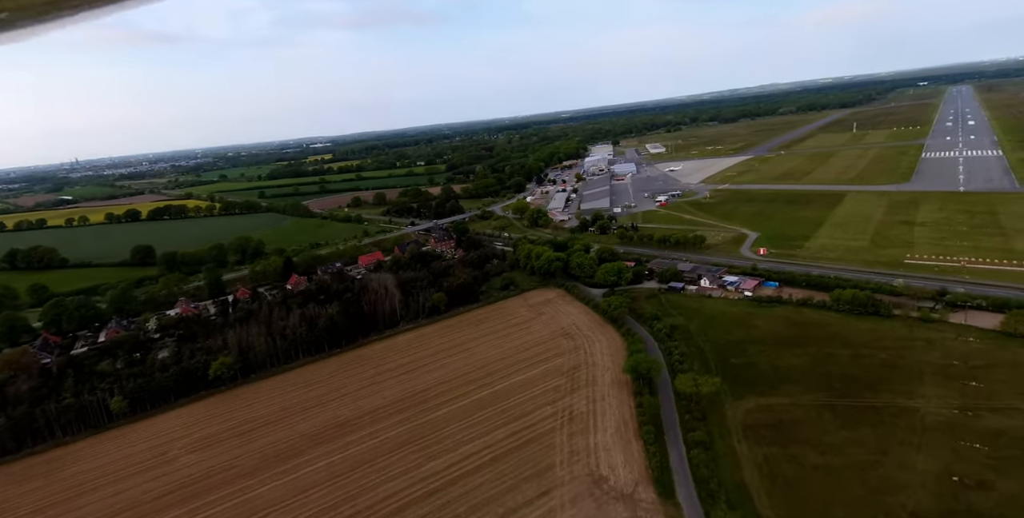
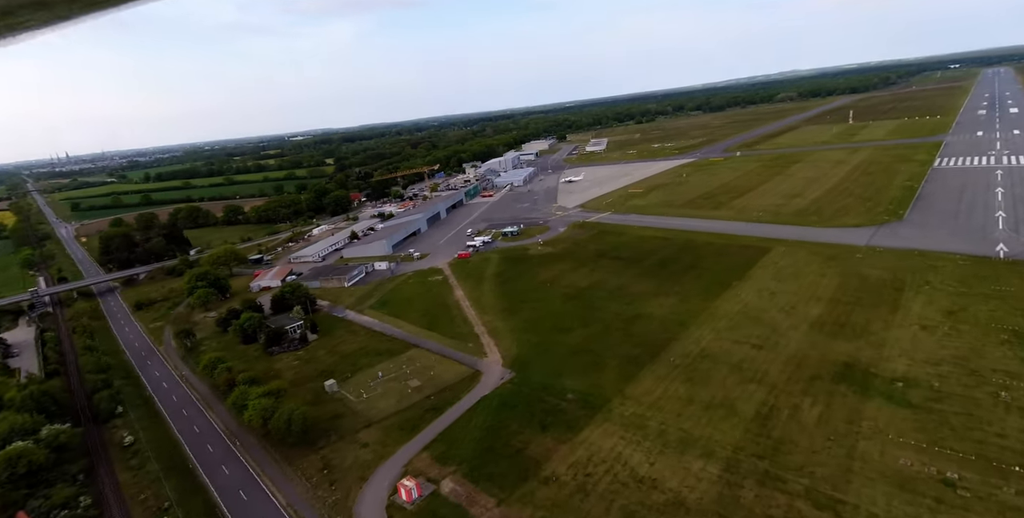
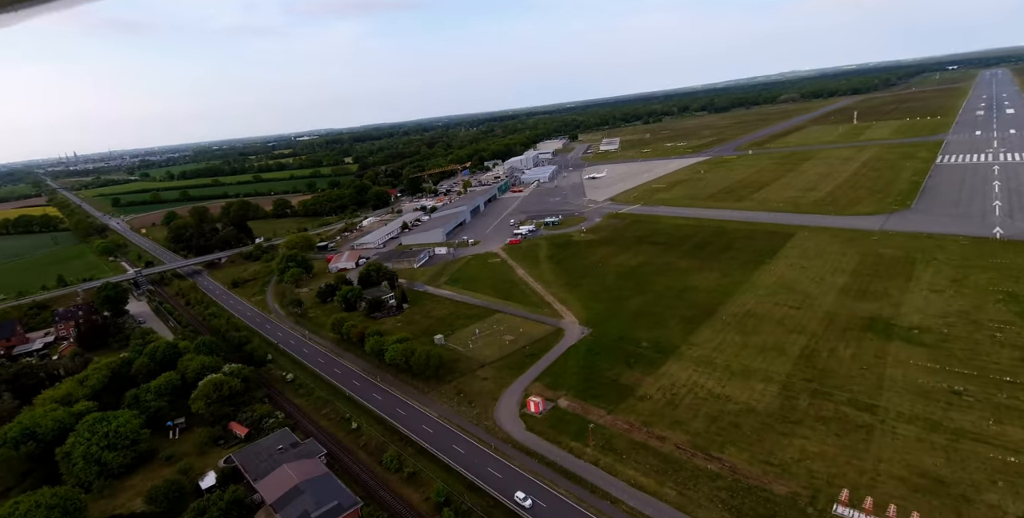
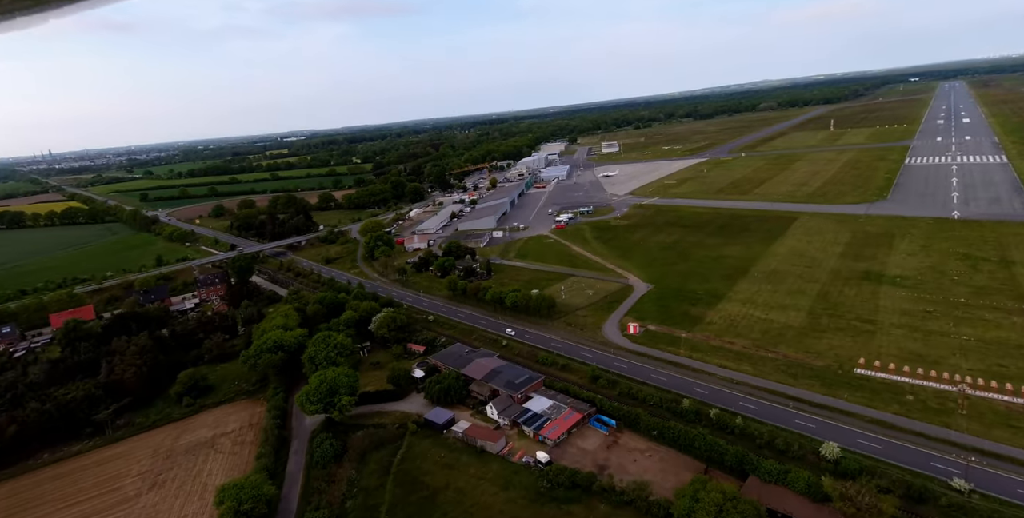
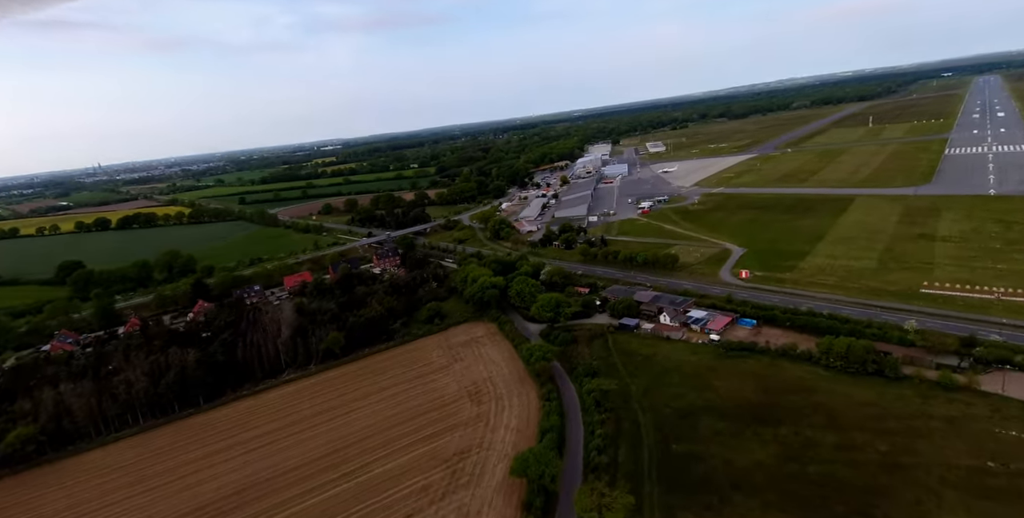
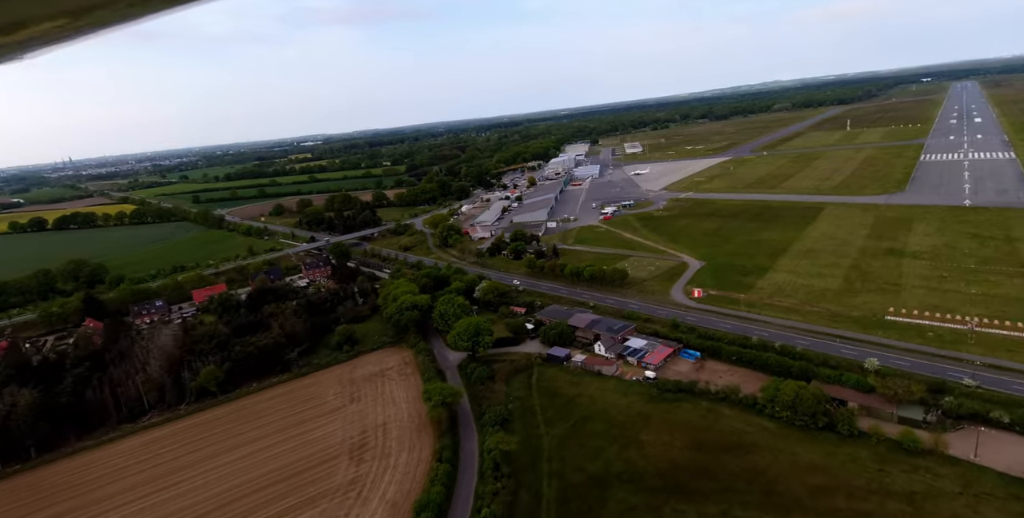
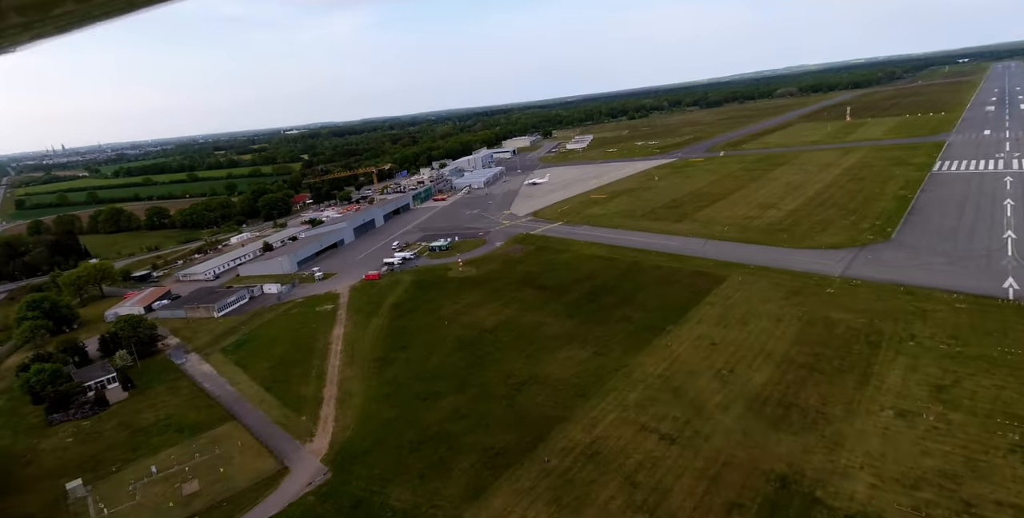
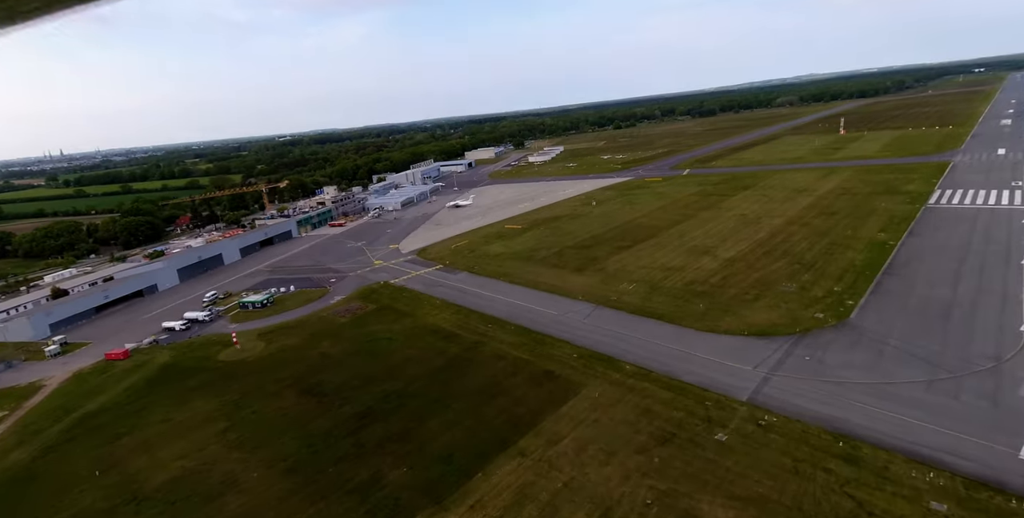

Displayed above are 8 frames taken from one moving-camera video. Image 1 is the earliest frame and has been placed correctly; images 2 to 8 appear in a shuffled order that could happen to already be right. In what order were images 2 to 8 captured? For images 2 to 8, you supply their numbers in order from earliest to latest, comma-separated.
5, 6, 4, 3, 2, 7, 8
